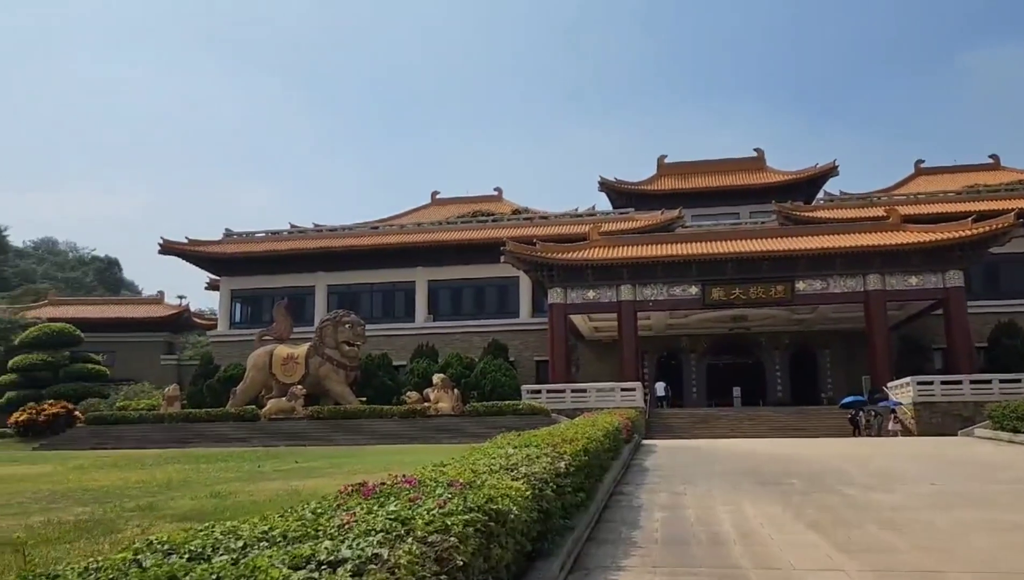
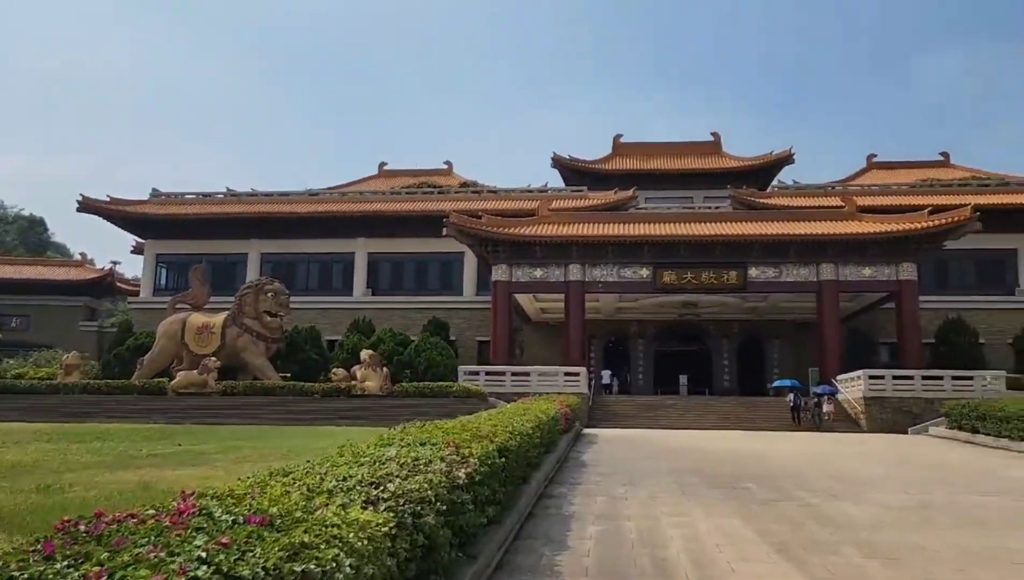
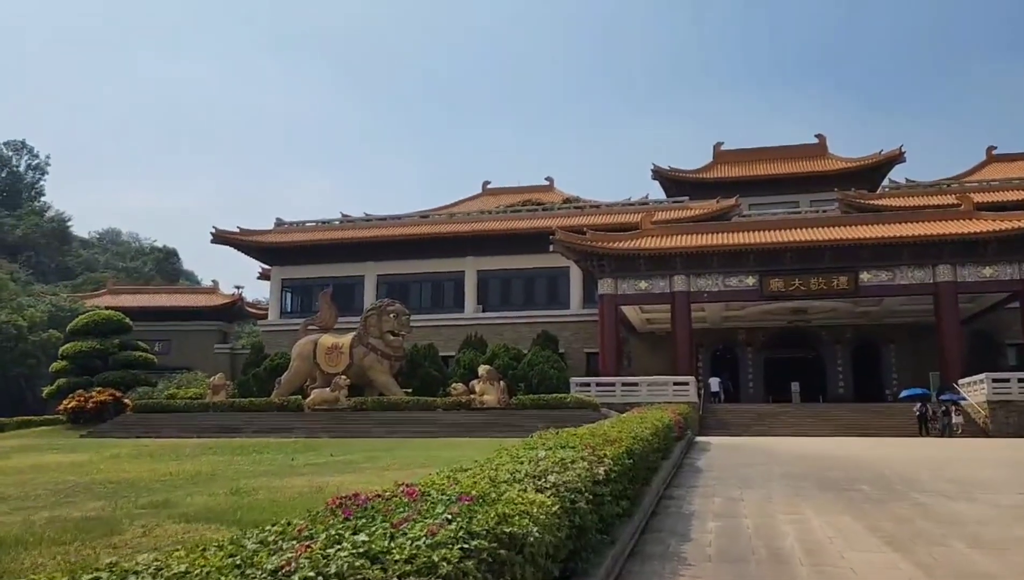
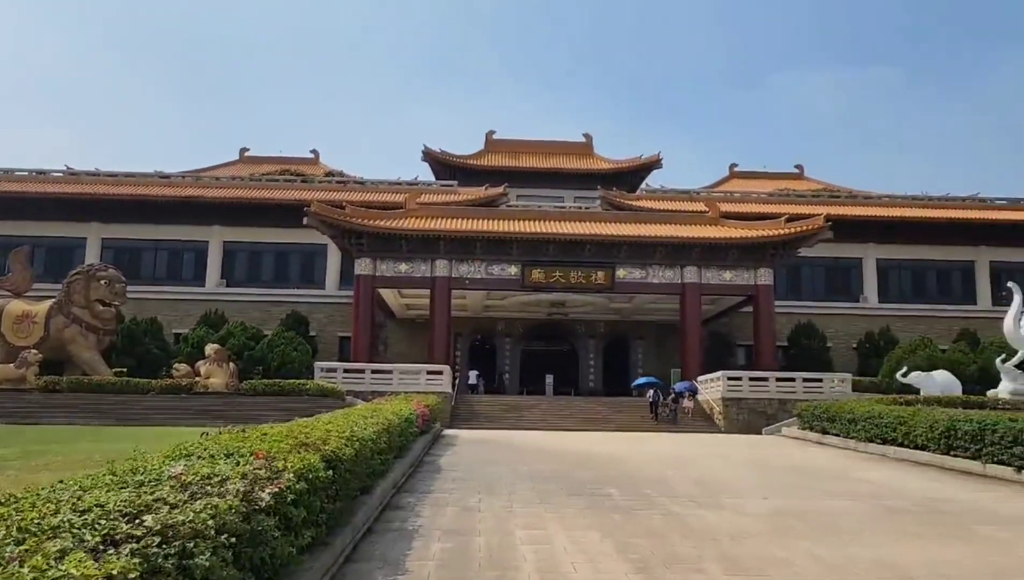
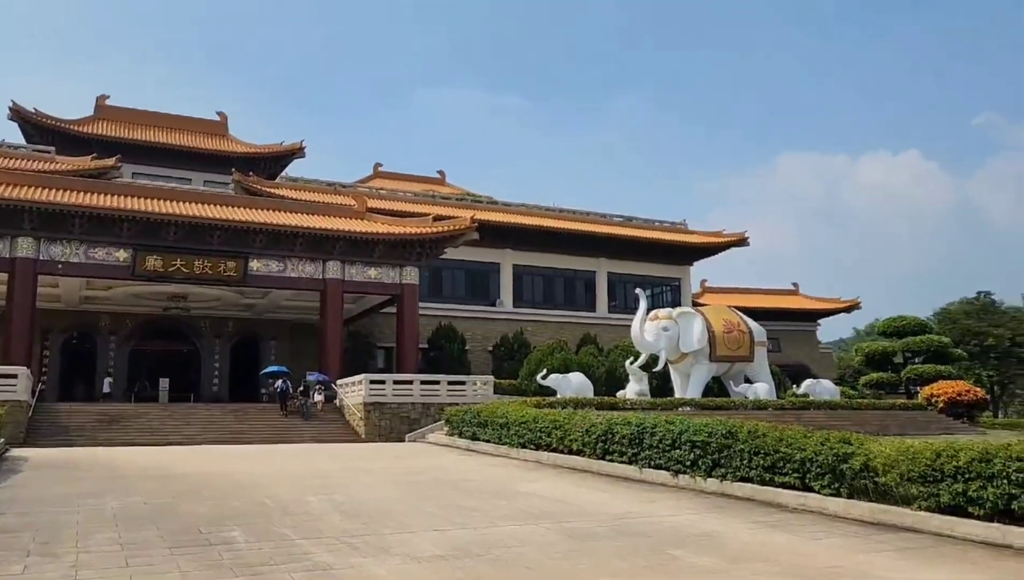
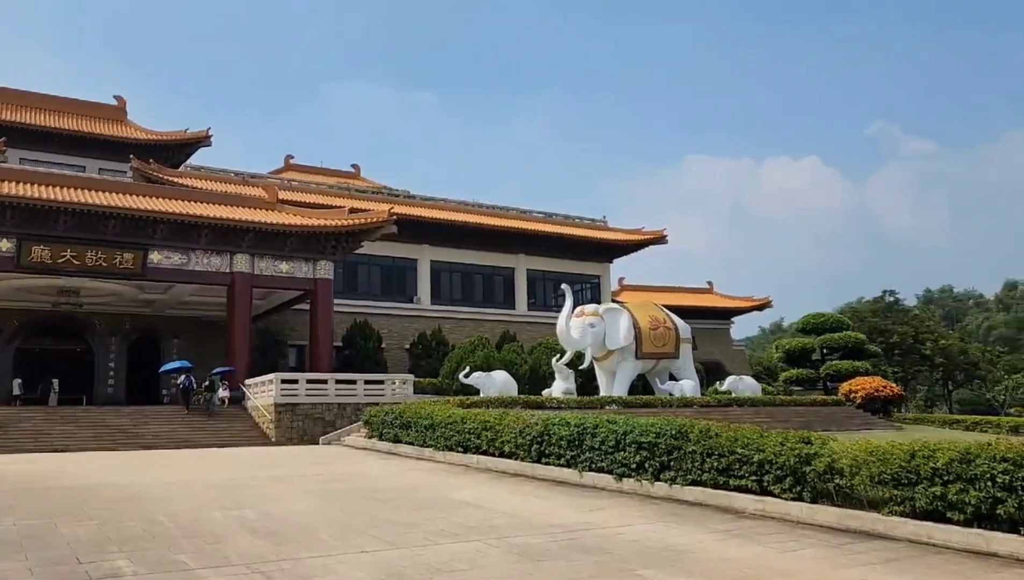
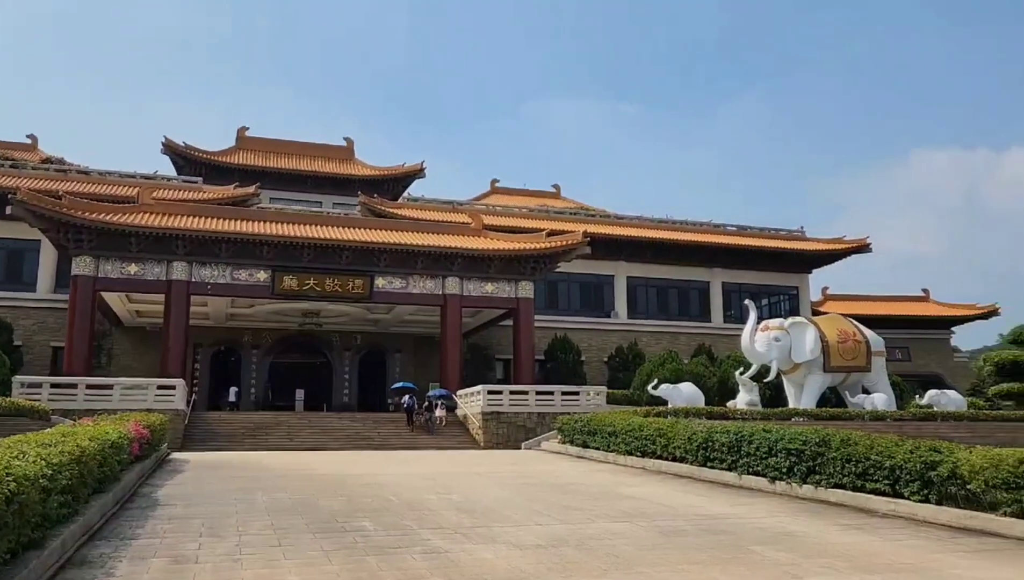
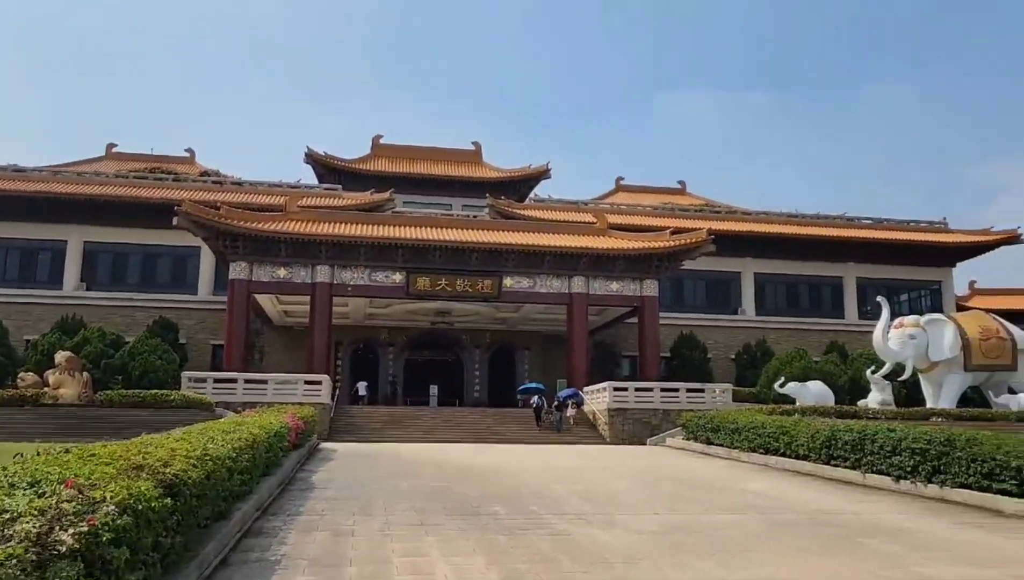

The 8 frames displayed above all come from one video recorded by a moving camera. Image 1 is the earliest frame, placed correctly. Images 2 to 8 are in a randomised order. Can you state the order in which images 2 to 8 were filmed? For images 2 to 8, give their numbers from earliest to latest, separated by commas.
3, 2, 4, 8, 7, 5, 6
